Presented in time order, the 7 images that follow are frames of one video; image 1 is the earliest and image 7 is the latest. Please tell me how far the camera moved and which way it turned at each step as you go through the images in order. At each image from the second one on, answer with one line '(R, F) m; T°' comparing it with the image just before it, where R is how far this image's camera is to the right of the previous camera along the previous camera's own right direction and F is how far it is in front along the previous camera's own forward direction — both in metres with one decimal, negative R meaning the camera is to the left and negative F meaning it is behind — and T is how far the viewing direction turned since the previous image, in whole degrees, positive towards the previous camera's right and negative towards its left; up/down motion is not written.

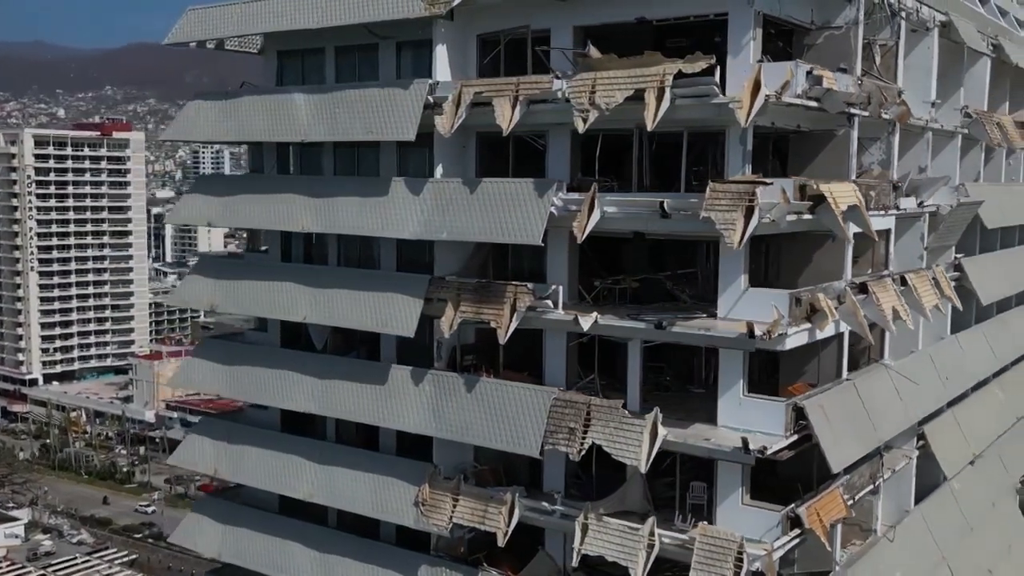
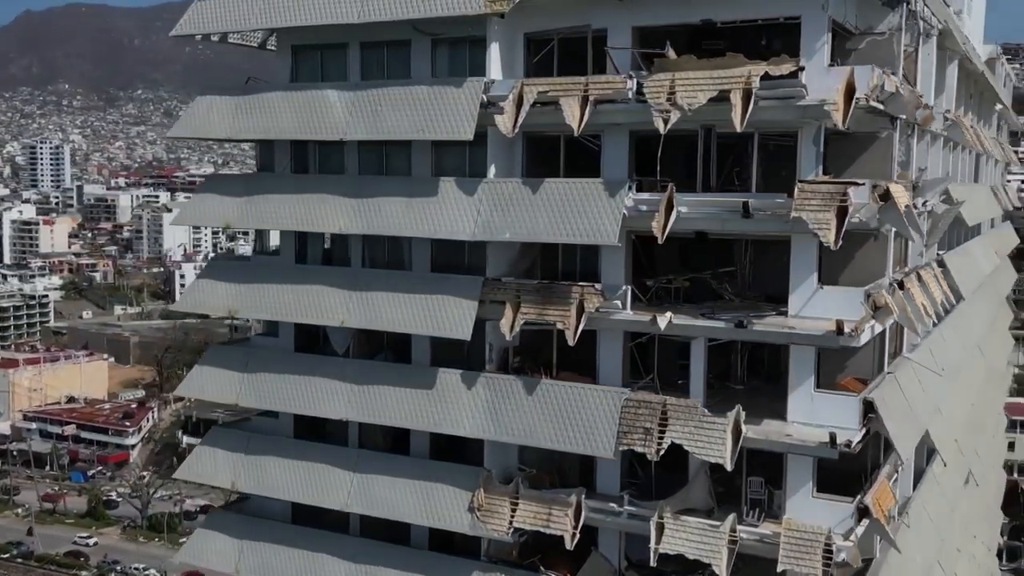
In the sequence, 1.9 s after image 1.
(-2.9, +0.4) m; +7°
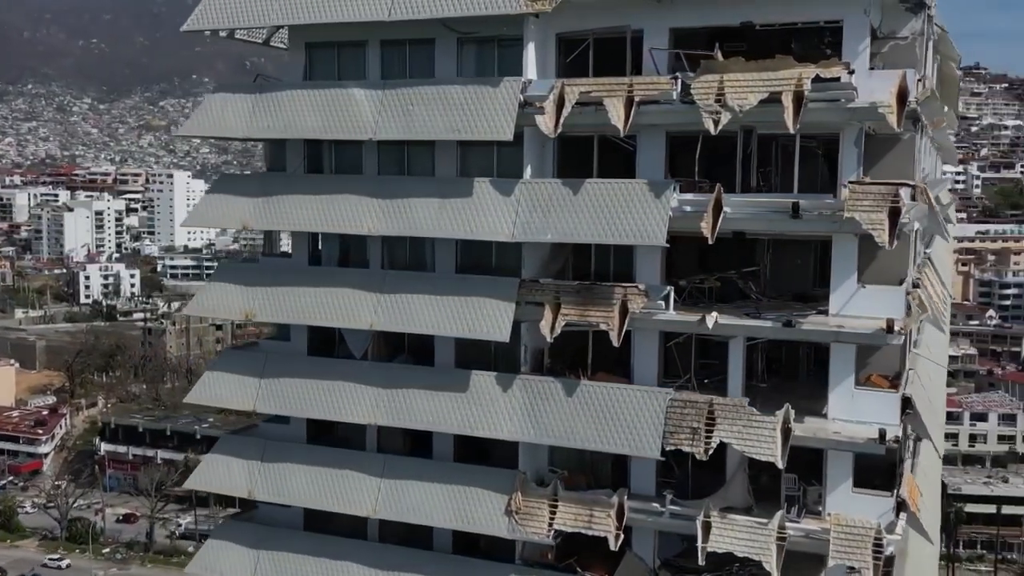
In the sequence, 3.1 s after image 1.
(-1.8, +0.2) m; +5°
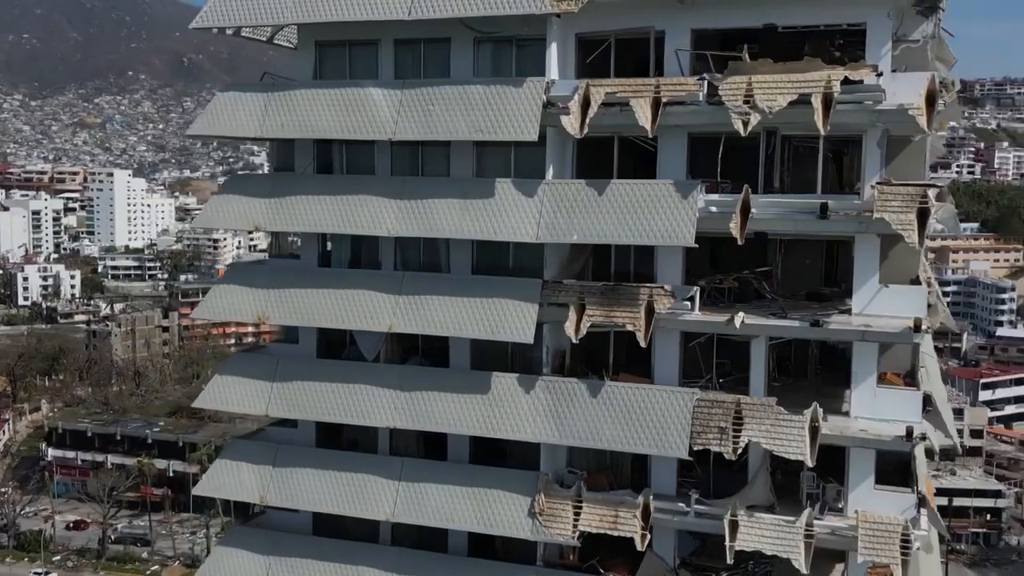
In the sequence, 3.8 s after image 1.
(-1.1, +0.1) m; +3°
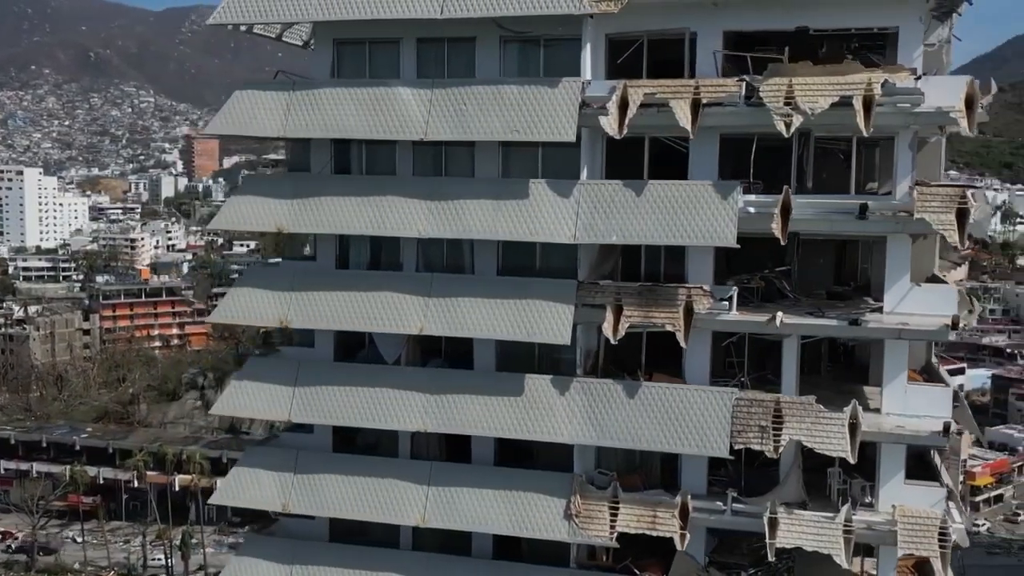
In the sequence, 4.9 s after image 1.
(-1.6, +0.2) m; +4°
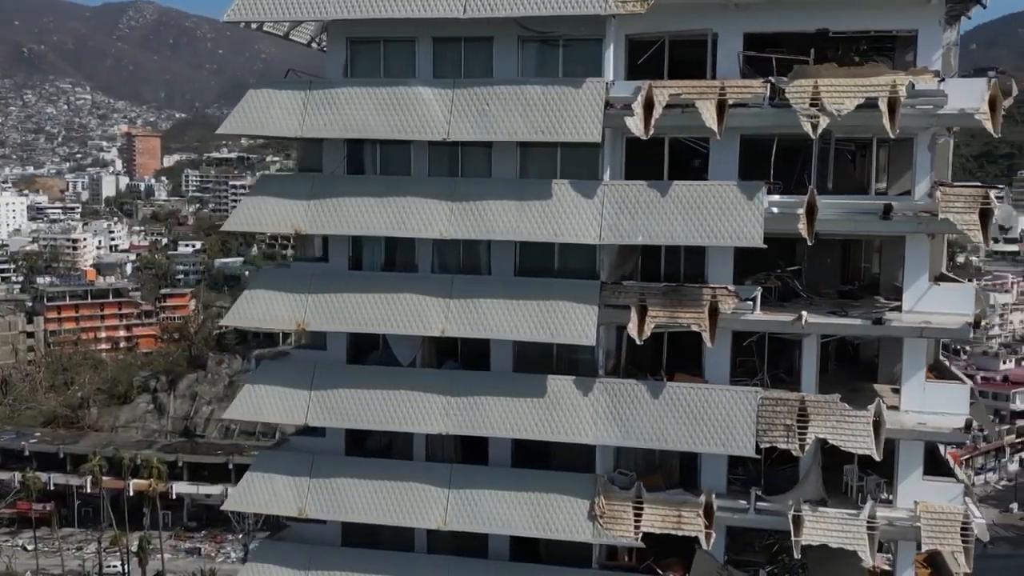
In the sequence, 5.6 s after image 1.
(-1.1, +0.1) m; +3°
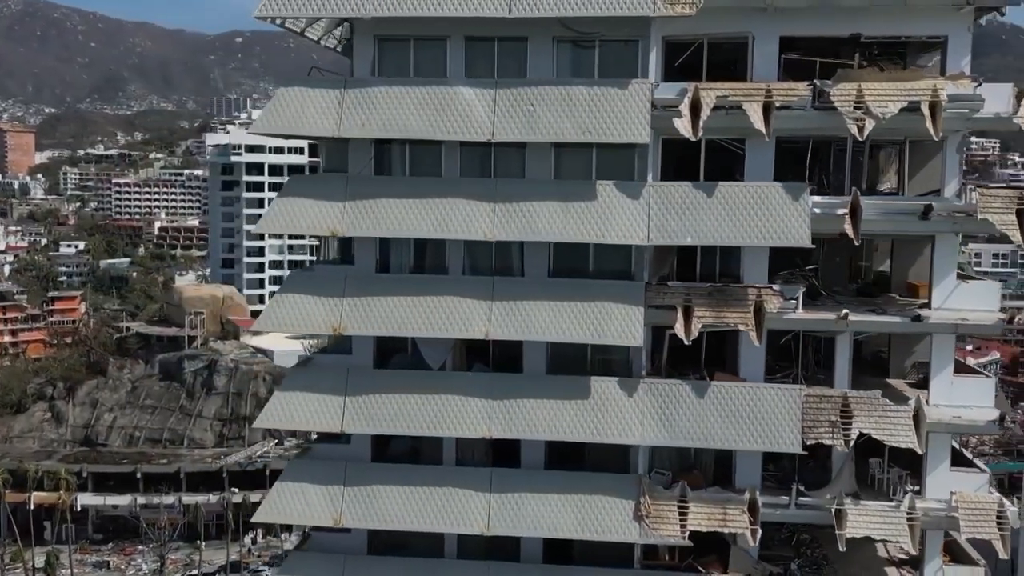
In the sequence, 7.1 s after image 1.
(-2.1, +0.2) m; +6°
